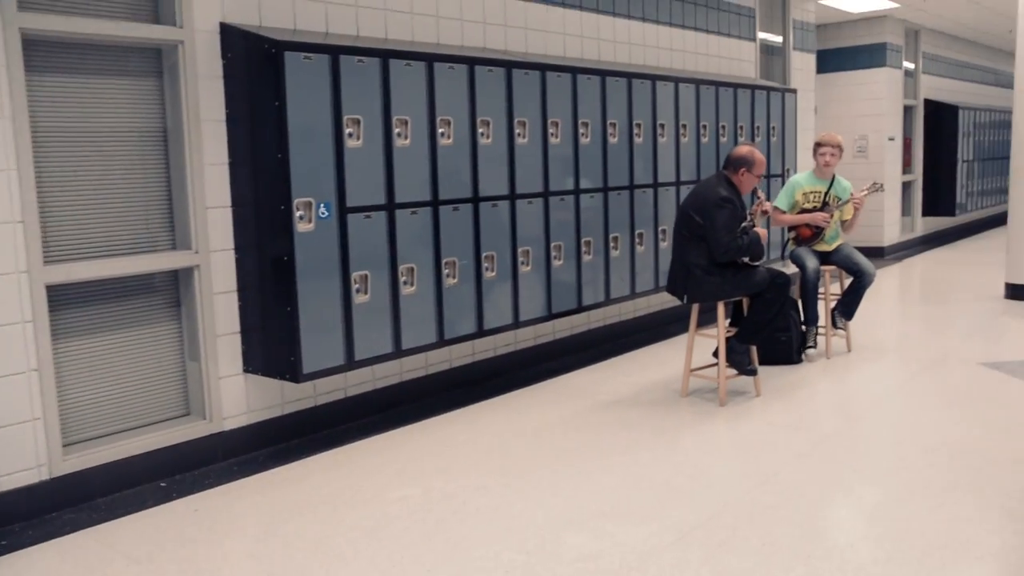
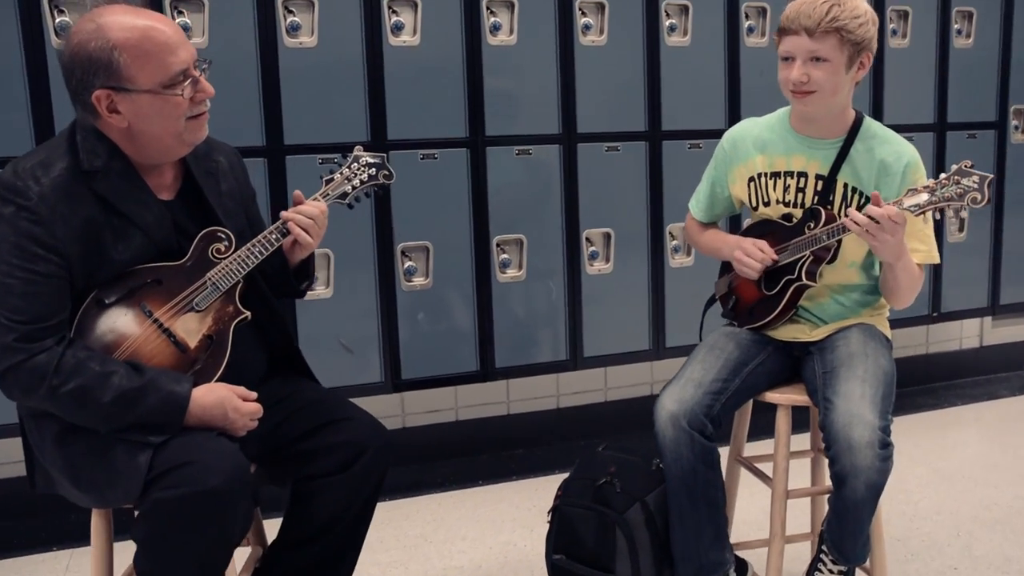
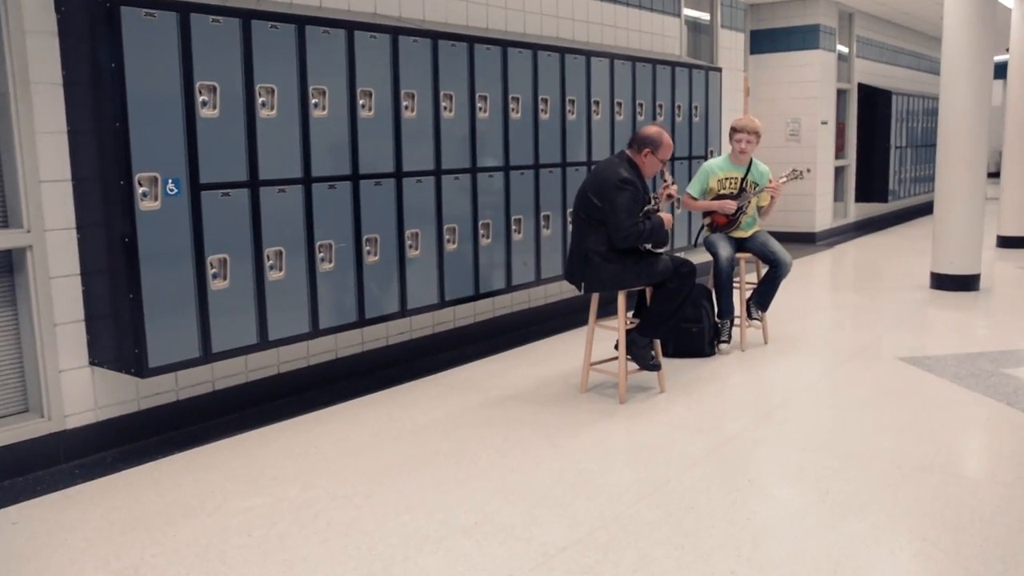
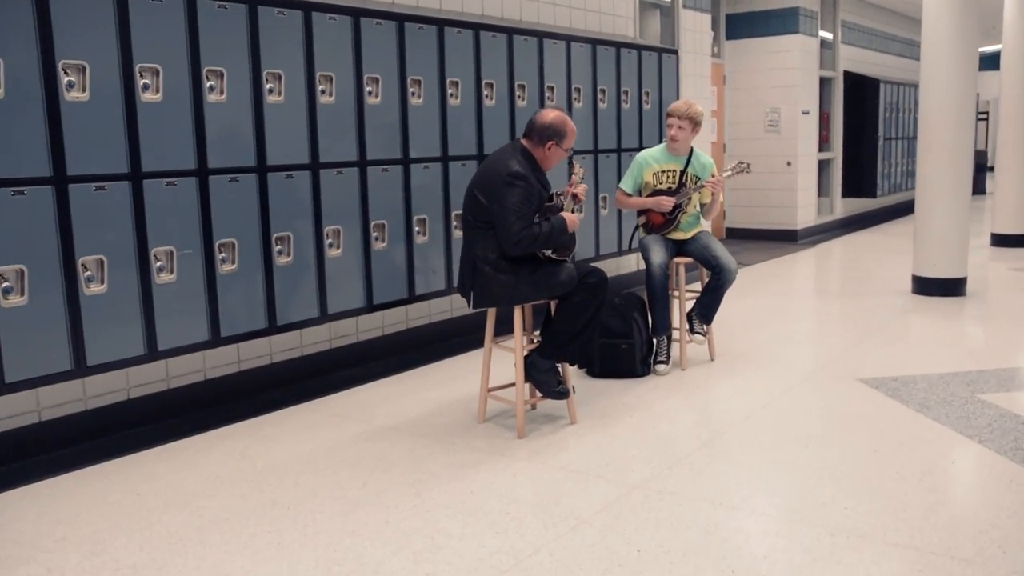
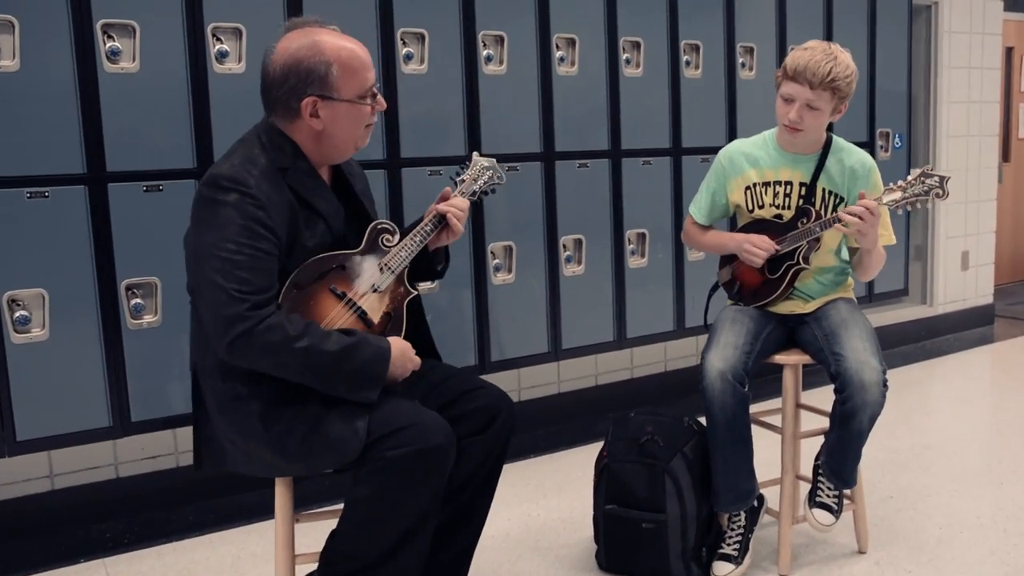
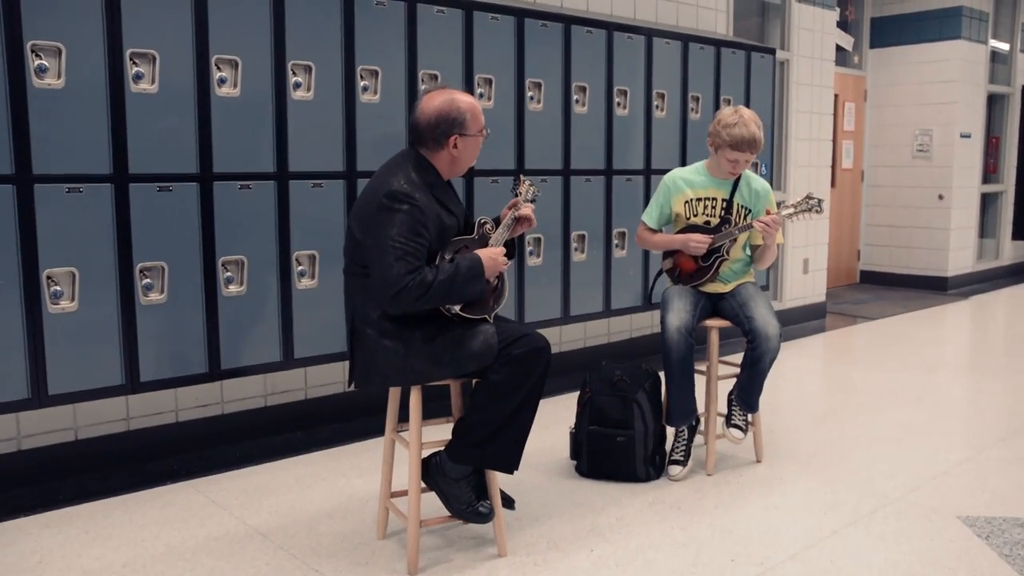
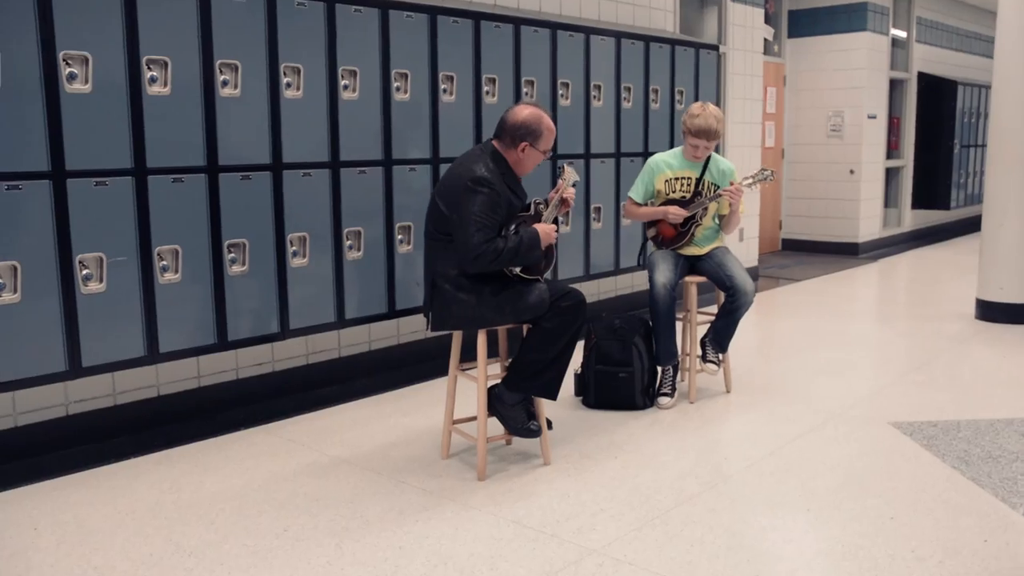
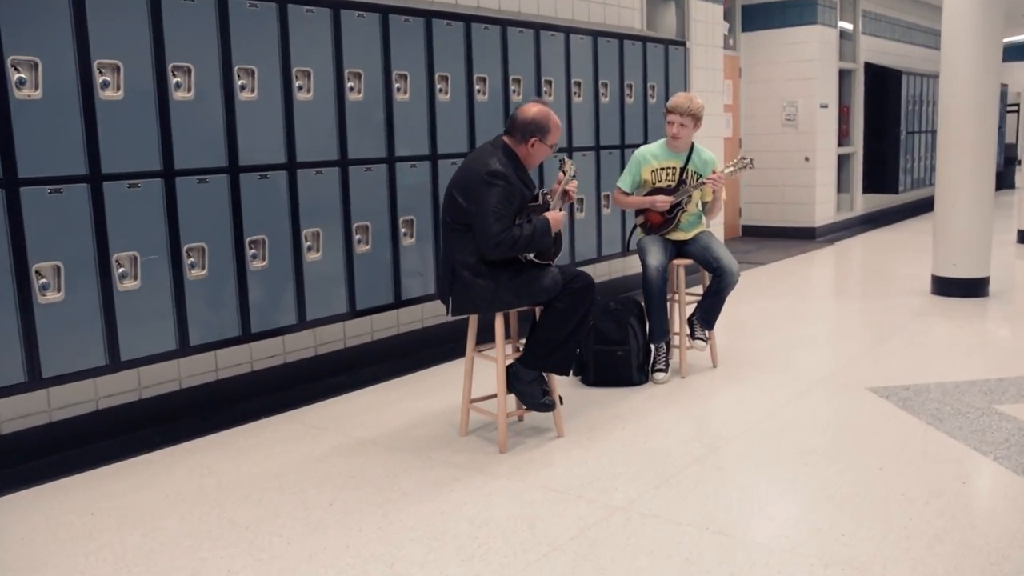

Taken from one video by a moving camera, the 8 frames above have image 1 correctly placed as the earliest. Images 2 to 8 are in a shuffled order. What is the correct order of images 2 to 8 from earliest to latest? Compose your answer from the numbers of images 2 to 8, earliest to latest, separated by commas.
3, 4, 8, 7, 6, 5, 2
